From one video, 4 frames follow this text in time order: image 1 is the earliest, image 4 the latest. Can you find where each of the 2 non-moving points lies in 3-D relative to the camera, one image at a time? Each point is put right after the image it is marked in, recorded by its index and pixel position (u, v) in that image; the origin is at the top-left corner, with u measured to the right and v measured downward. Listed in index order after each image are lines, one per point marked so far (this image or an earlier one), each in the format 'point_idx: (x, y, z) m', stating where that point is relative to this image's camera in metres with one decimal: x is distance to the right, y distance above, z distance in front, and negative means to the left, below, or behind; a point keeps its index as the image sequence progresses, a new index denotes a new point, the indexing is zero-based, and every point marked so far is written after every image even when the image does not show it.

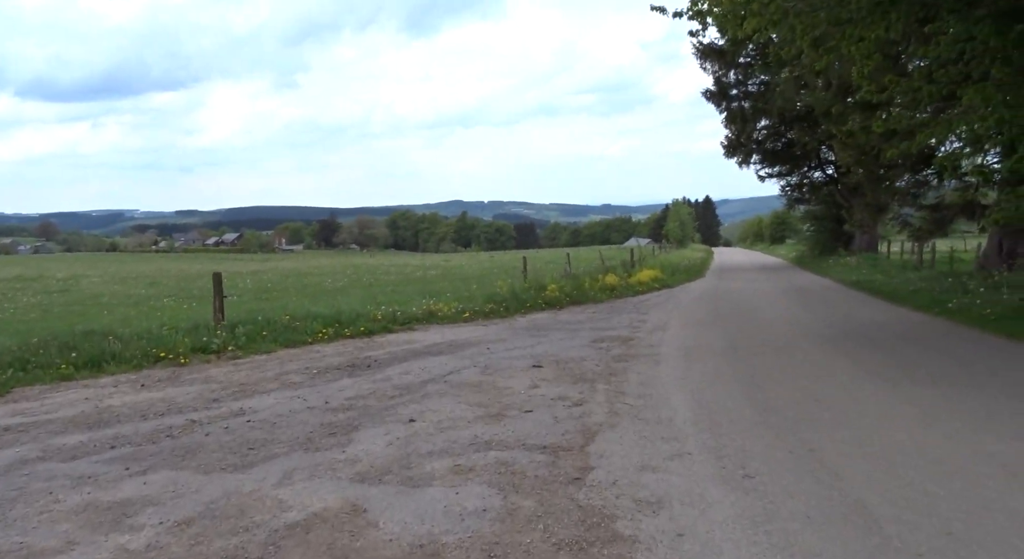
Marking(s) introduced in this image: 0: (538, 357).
0: (+0.4, -1.0, +10.5) m
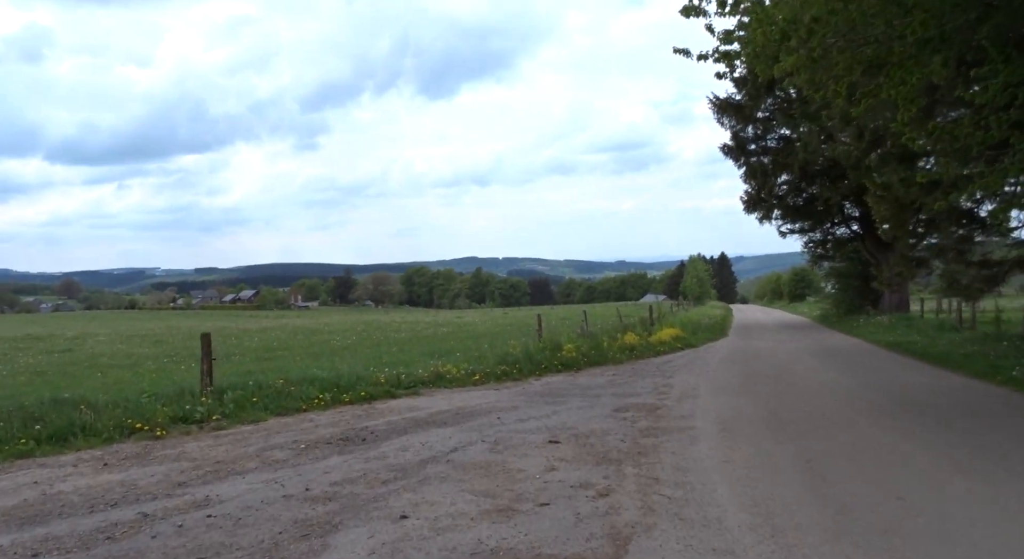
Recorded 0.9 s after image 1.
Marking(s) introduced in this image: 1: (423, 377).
0: (+0.5, -1.8, +9.3) m
1: (-1.6, -1.8, +14.4) m
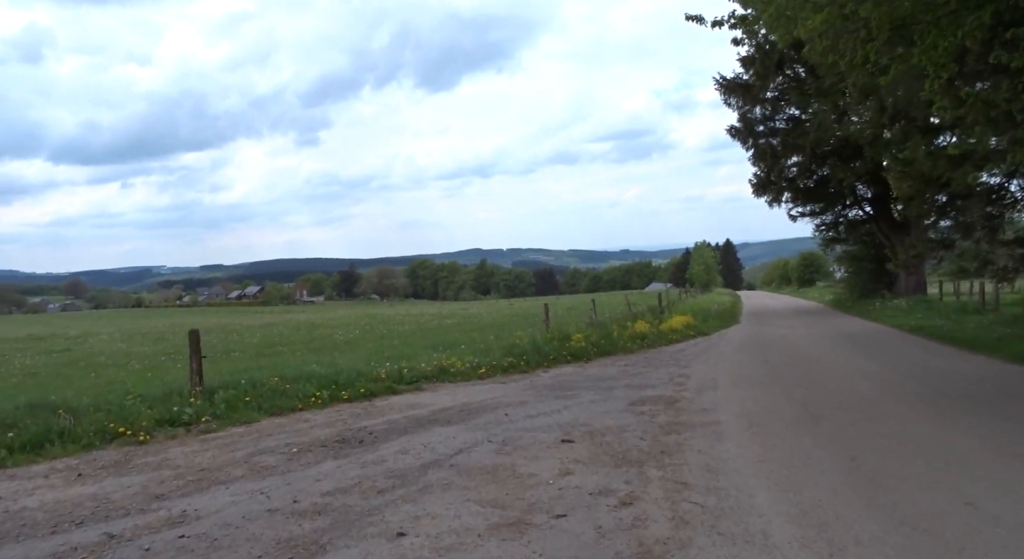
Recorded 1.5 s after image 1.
0: (+0.6, -1.6, +8.7) m
1: (-1.5, -1.6, +13.7) m
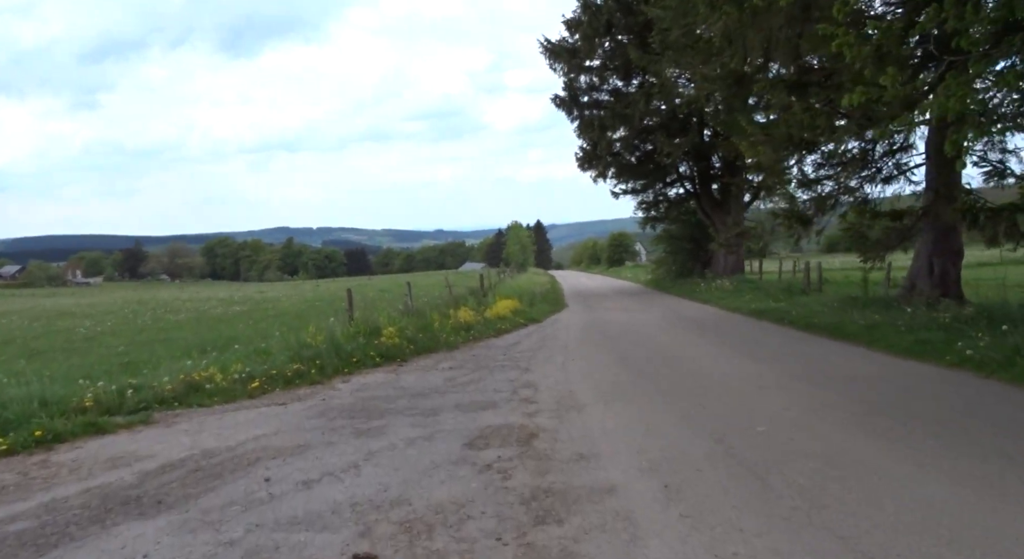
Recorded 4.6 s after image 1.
0: (-0.9, -1.5, +5.0) m
1: (-4.1, -1.3, +9.4) m
